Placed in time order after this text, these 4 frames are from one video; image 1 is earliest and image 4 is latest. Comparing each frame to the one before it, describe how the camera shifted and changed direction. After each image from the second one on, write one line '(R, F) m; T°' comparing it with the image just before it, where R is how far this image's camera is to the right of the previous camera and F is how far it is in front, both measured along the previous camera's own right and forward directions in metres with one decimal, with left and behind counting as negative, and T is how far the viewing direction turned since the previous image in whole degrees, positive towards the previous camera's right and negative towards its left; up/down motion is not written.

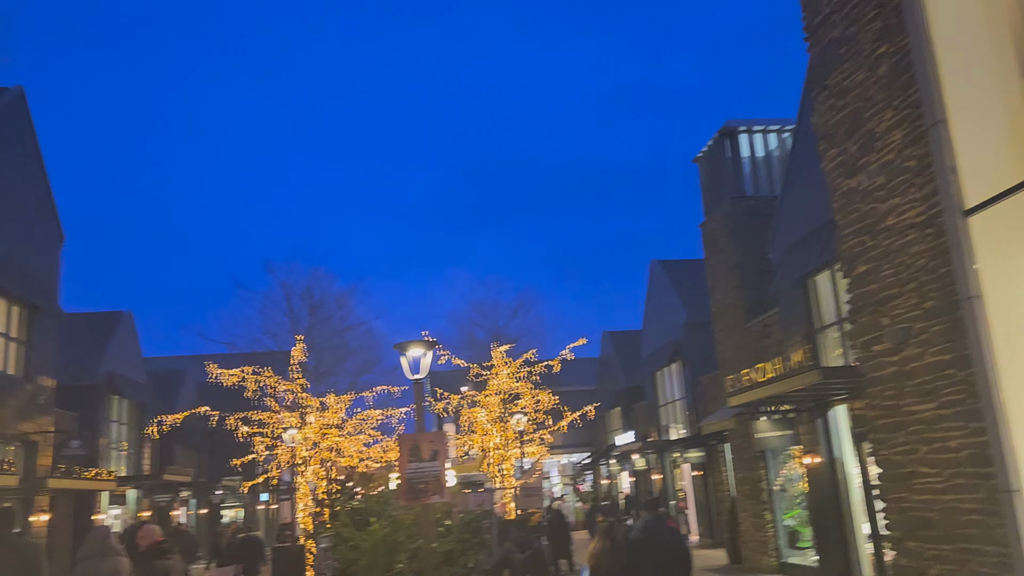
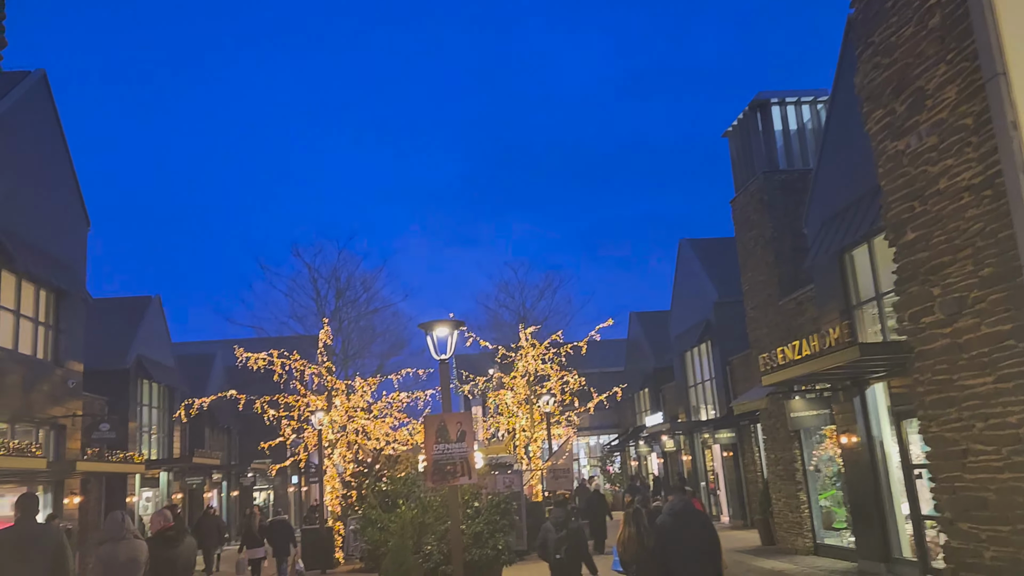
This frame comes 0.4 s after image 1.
(0.0, +0.2) m; -2°
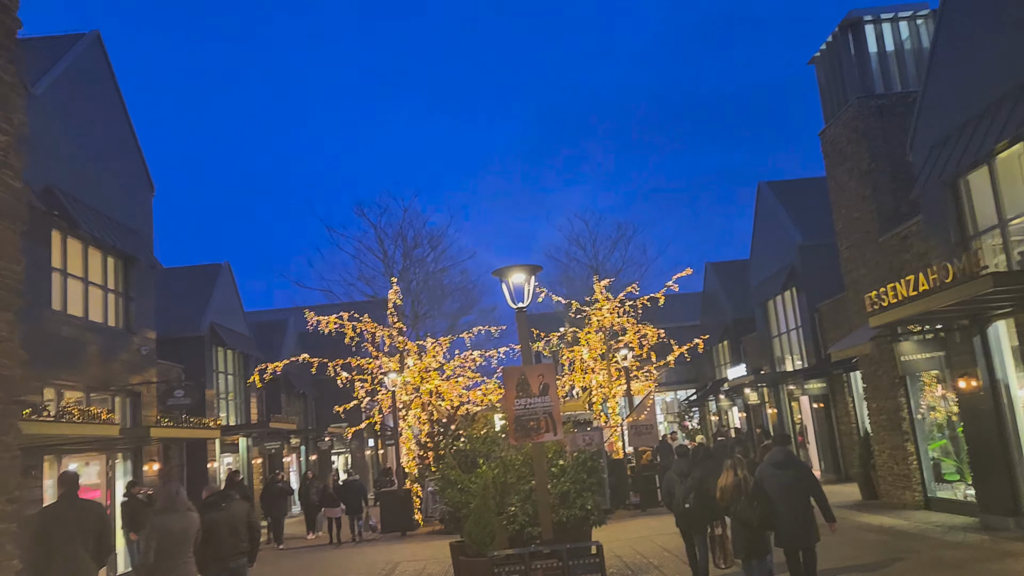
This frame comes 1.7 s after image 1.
(-0.2, +0.8) m; -5°
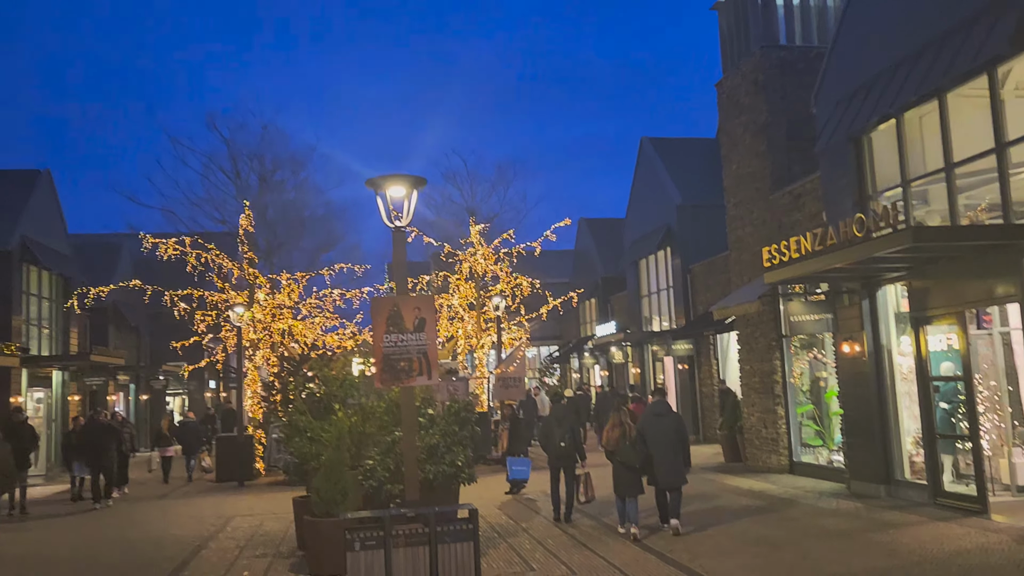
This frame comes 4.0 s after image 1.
(-0.1, +1.4) m; +10°
